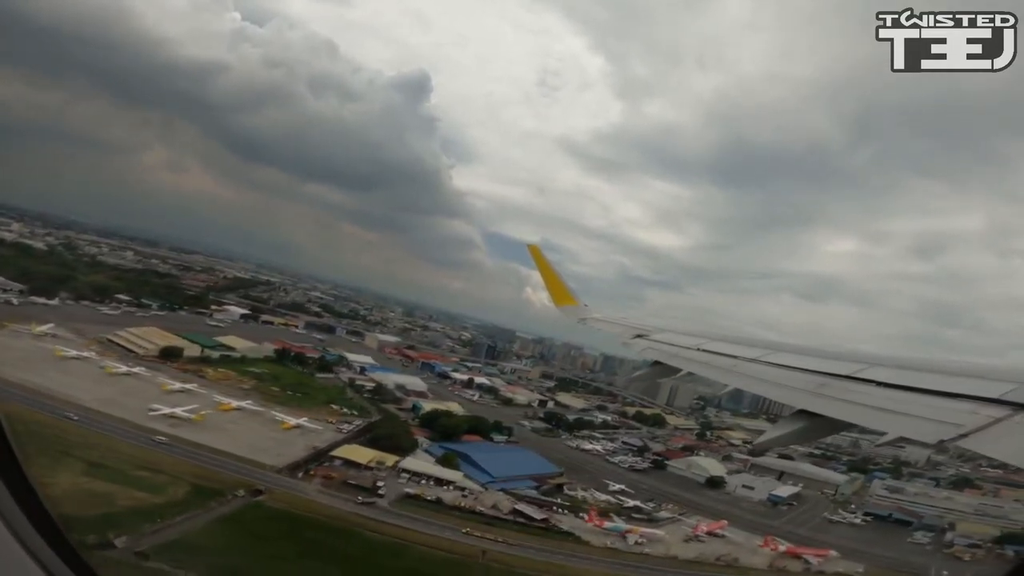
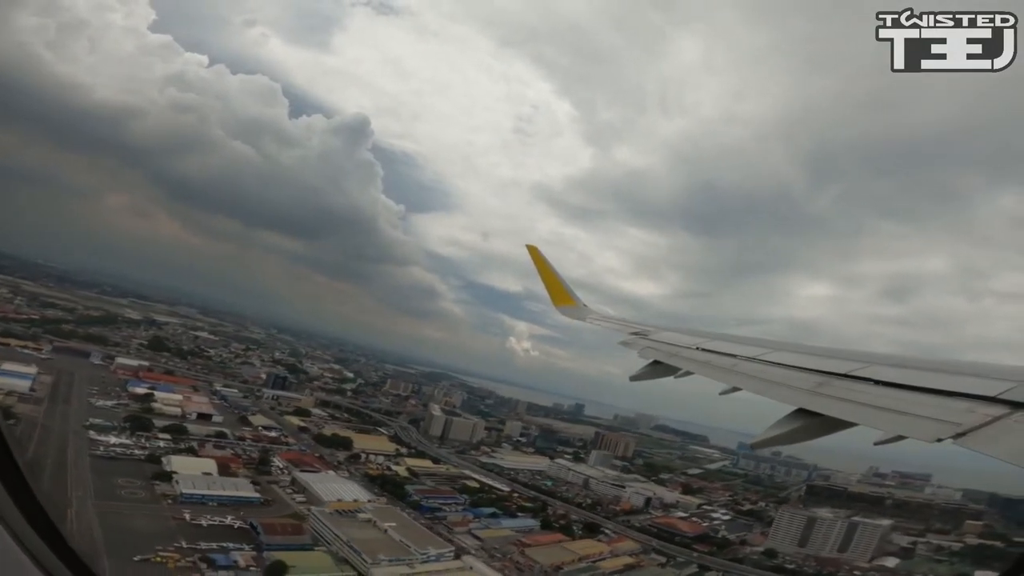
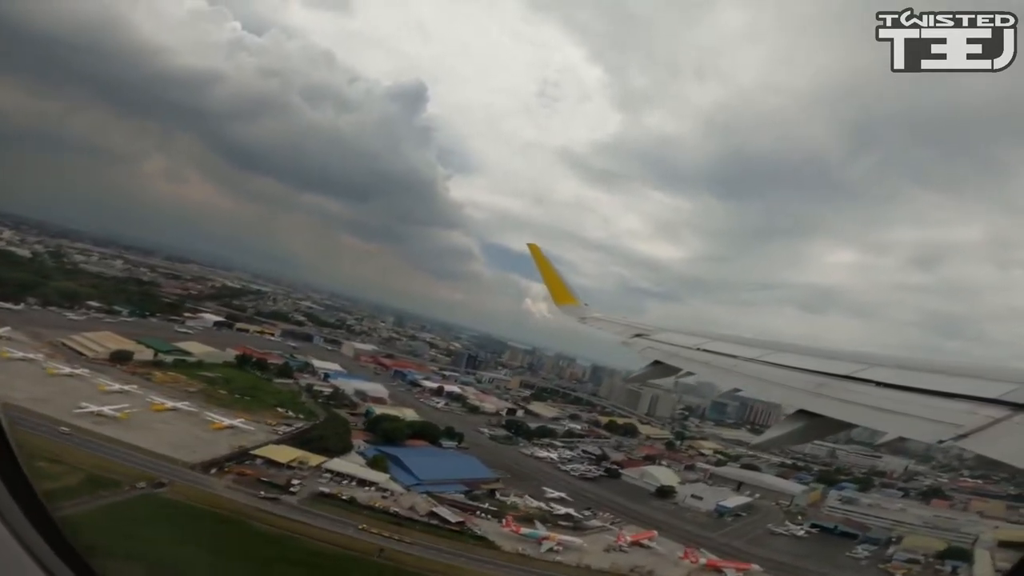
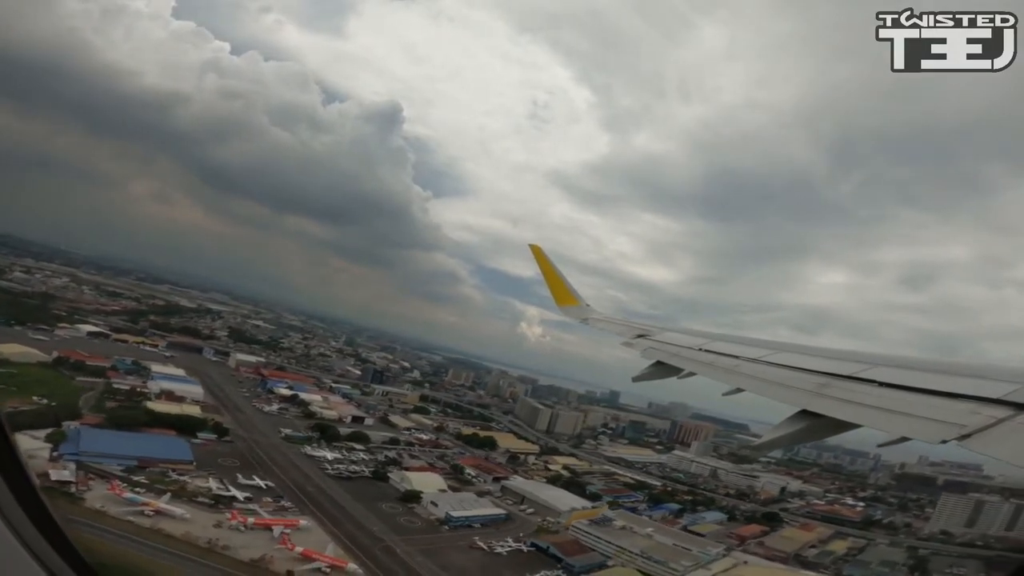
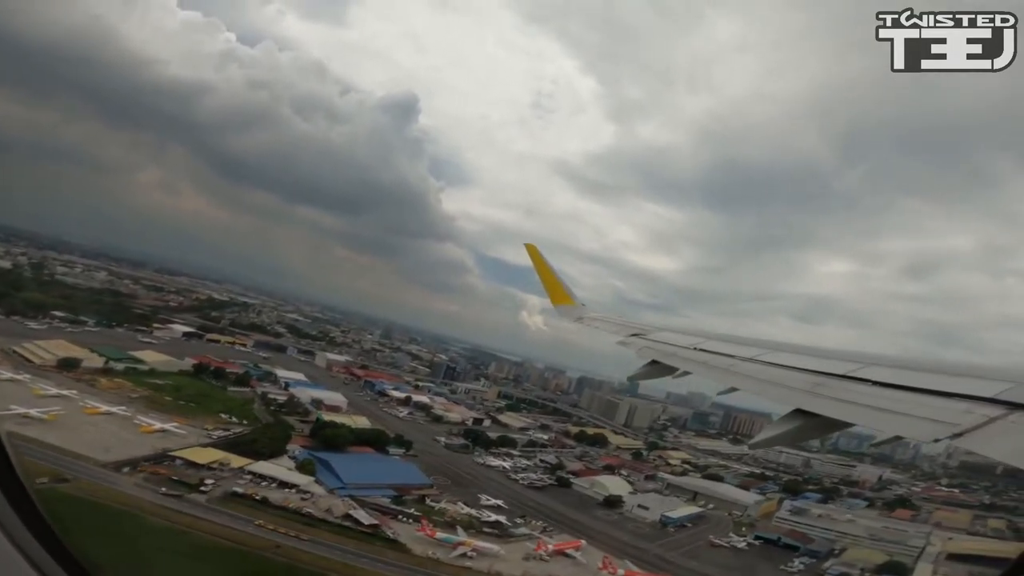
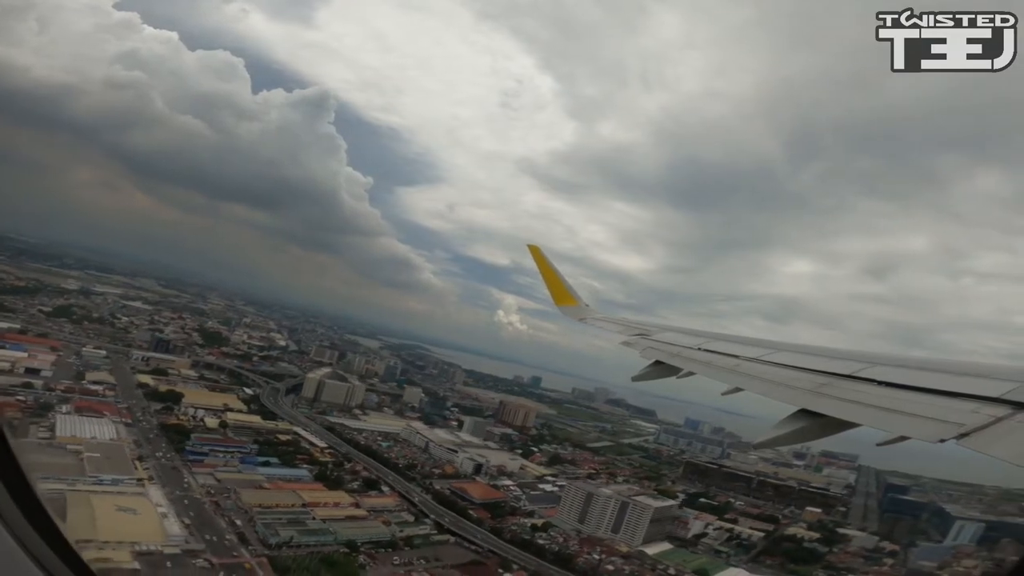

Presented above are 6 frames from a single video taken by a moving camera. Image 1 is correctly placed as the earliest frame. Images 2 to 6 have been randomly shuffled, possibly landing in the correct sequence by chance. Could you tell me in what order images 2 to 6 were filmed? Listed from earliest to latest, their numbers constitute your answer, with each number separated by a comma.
3, 5, 4, 2, 6
